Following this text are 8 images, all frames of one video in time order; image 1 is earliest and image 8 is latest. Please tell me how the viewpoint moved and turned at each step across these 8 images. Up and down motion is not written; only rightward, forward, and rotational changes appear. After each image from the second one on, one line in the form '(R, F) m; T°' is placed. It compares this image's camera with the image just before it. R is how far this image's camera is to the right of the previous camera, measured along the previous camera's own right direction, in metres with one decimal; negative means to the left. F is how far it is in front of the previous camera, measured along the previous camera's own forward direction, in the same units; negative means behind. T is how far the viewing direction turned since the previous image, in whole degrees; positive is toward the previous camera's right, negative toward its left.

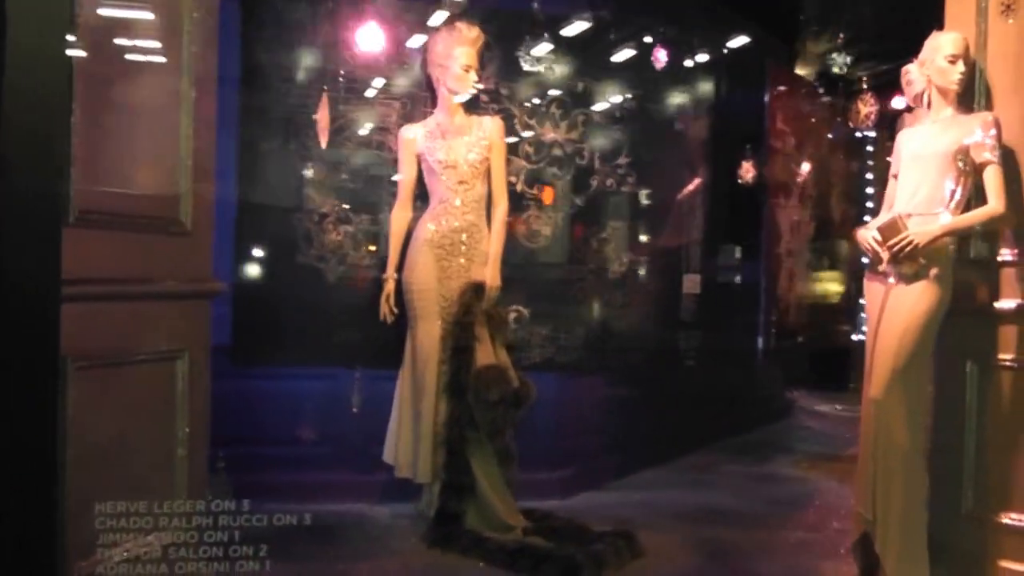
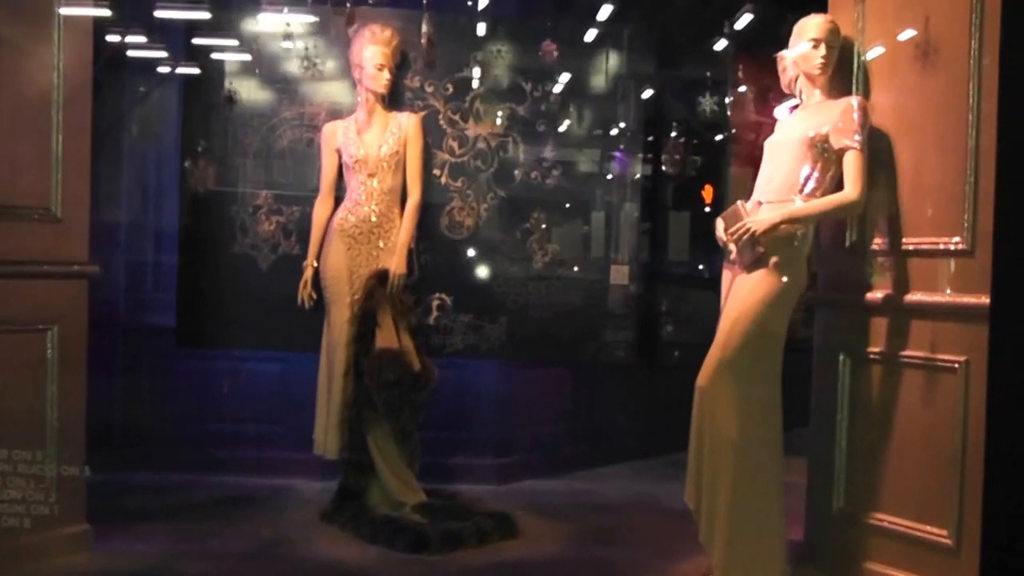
(+1.1, 0.0) m; -14°
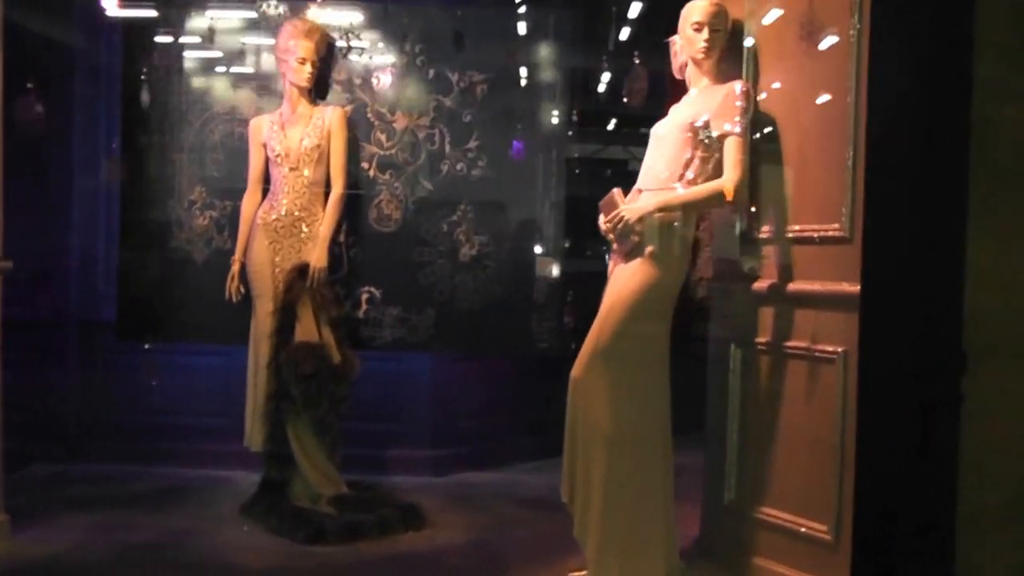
(+0.6, 0.0) m; -5°
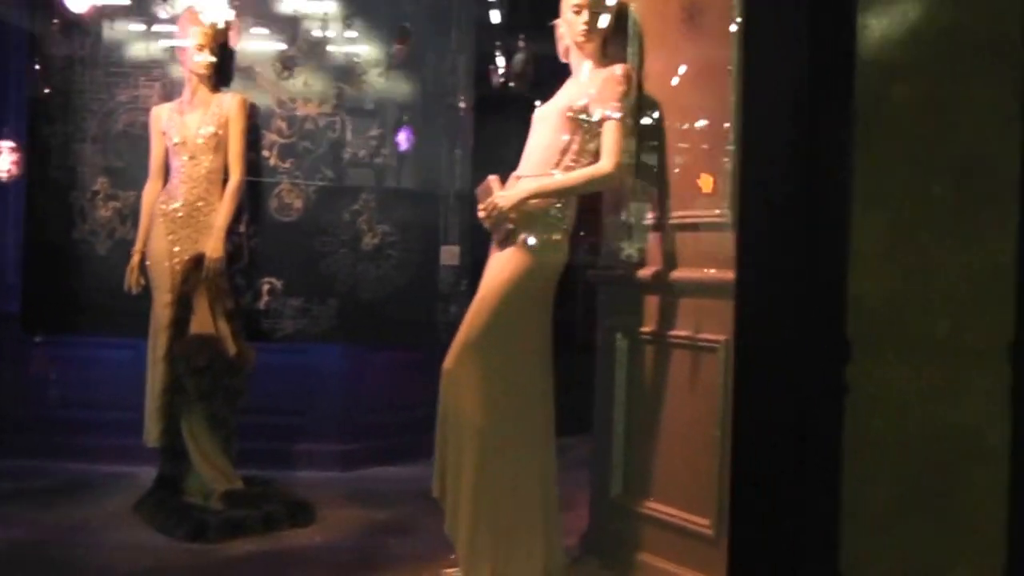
(+0.3, +0.1) m; 0°
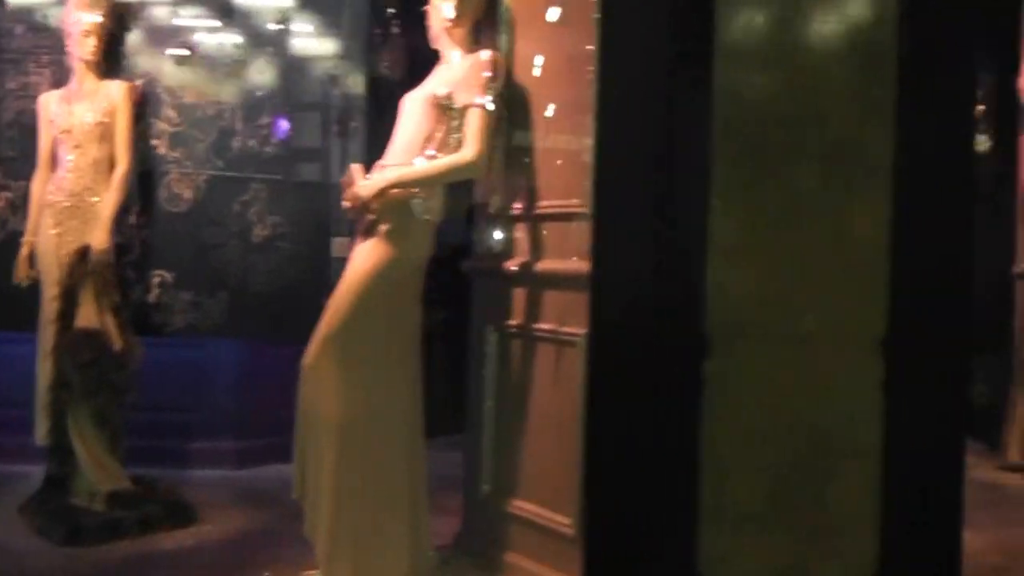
(+0.3, +0.1) m; 0°
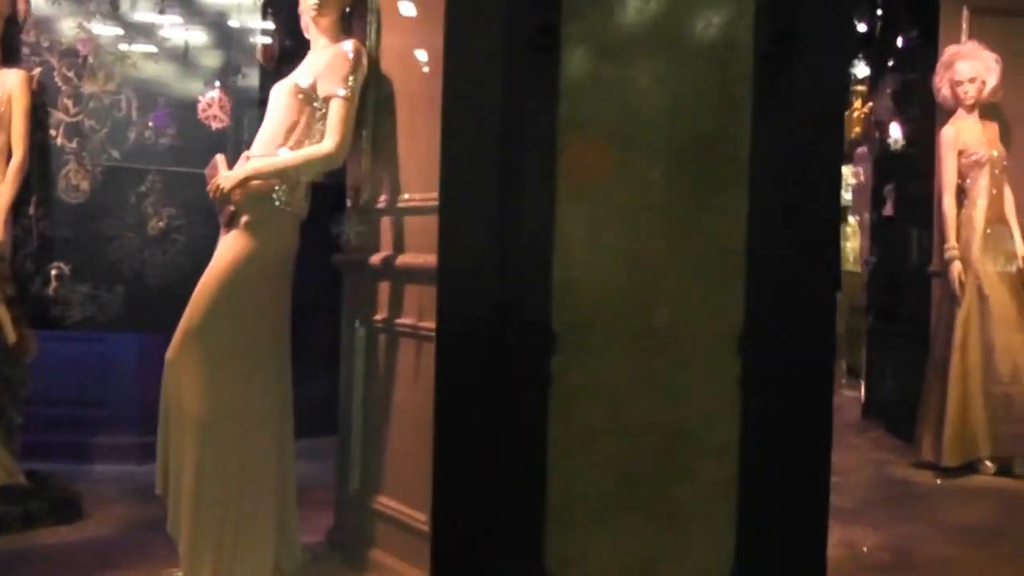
(+0.3, 0.0) m; 0°
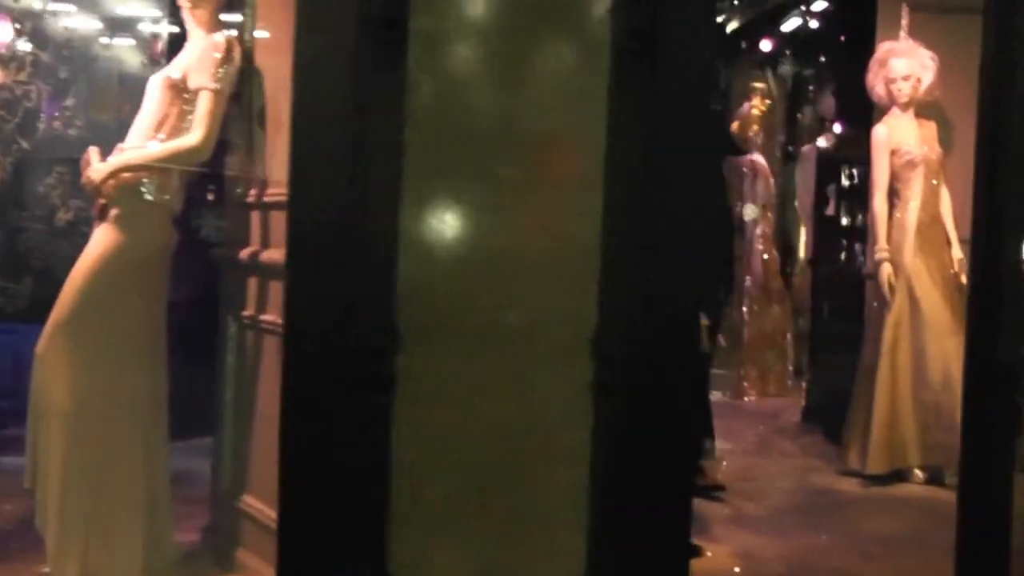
(+0.3, +0.1) m; -2°
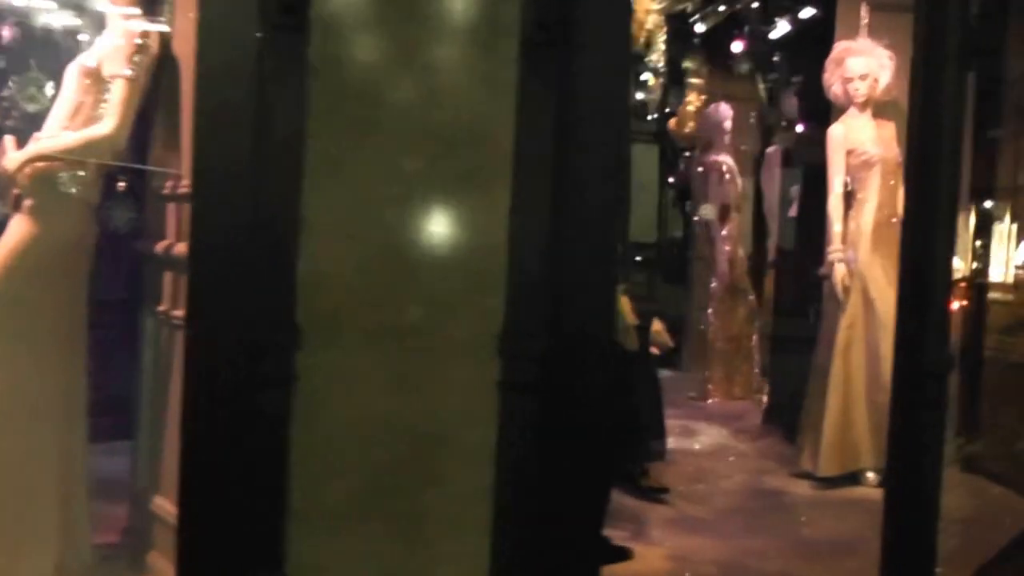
(+0.2, +0.1) m; -1°
